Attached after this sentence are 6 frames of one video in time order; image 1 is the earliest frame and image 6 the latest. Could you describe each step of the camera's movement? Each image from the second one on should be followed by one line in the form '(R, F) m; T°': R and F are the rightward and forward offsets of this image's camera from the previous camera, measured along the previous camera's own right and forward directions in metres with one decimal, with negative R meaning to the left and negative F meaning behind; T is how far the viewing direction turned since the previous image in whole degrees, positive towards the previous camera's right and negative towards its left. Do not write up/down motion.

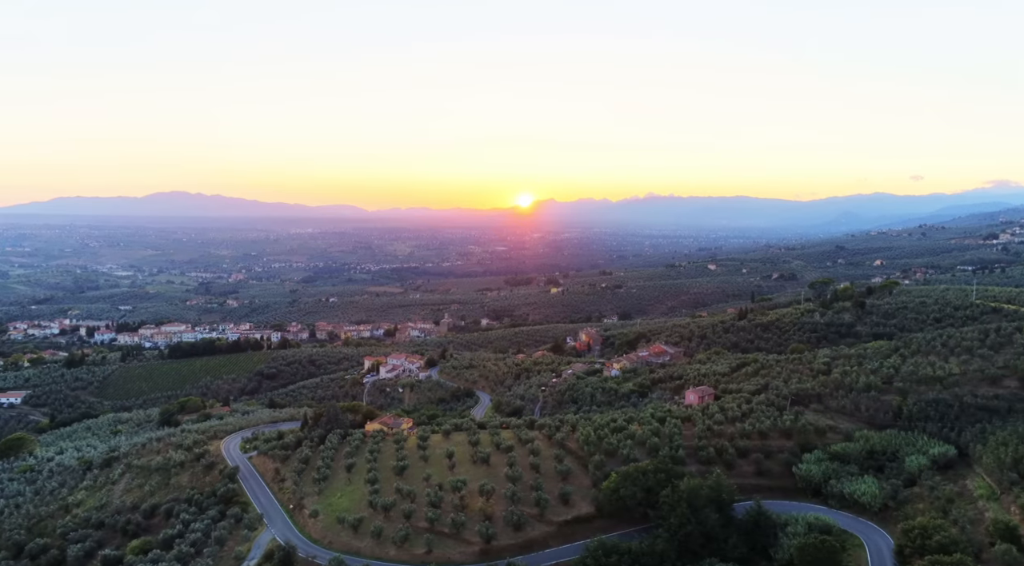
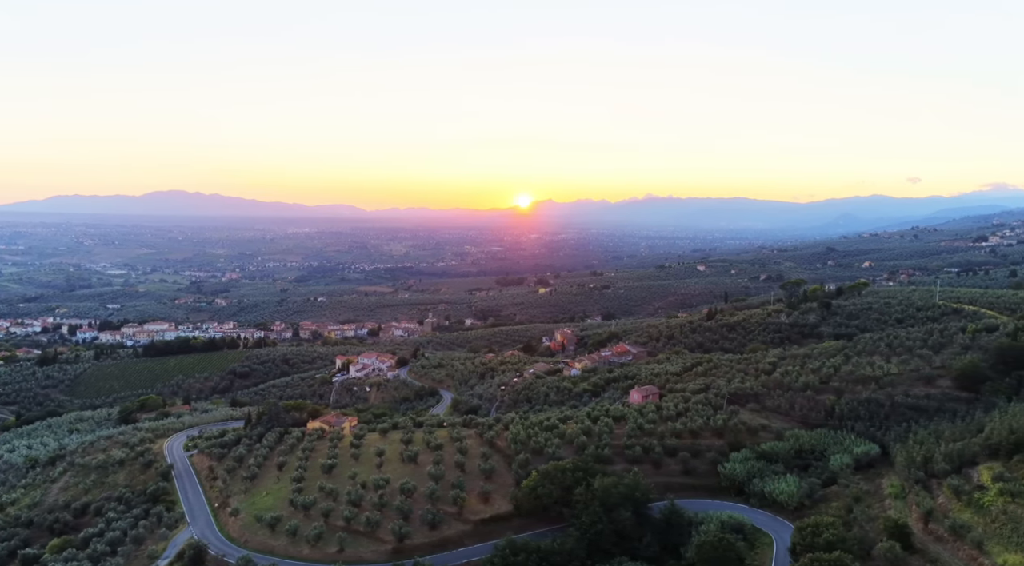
(+2.4, +0.2) m; +1°
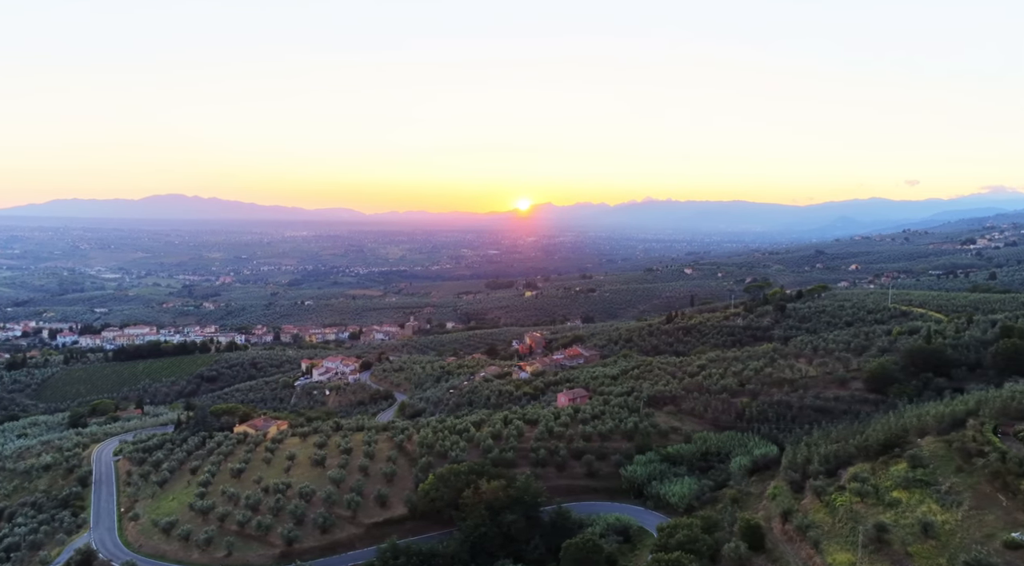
(+3.2, -0.2) m; +1°
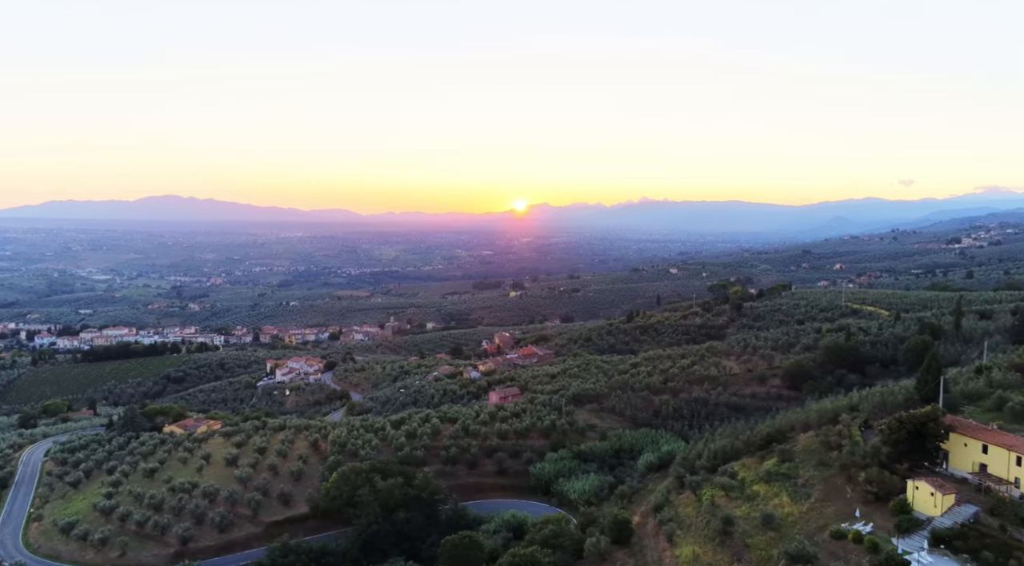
(+3.0, -0.1) m; +1°
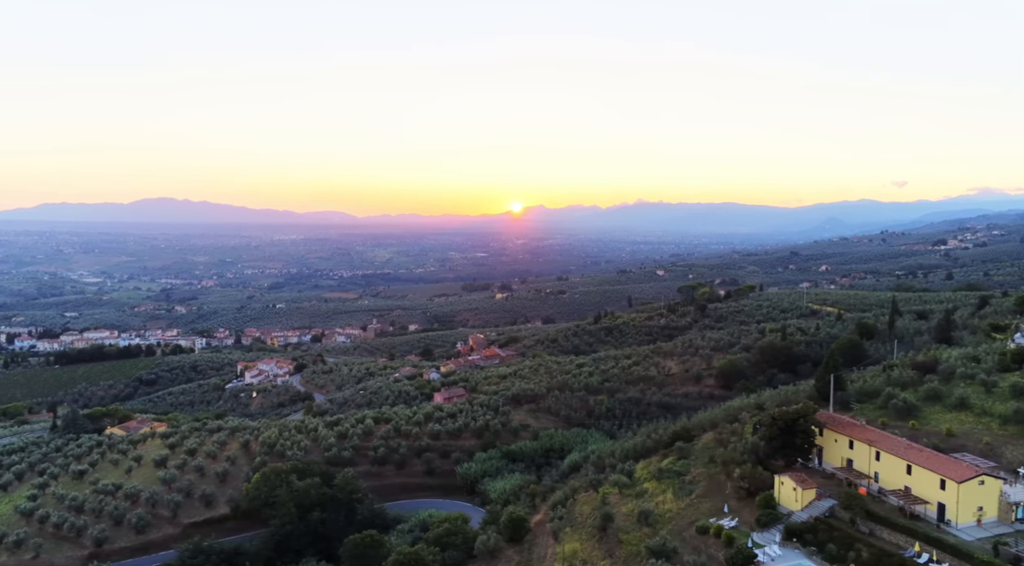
(+2.3, -0.2) m; +1°
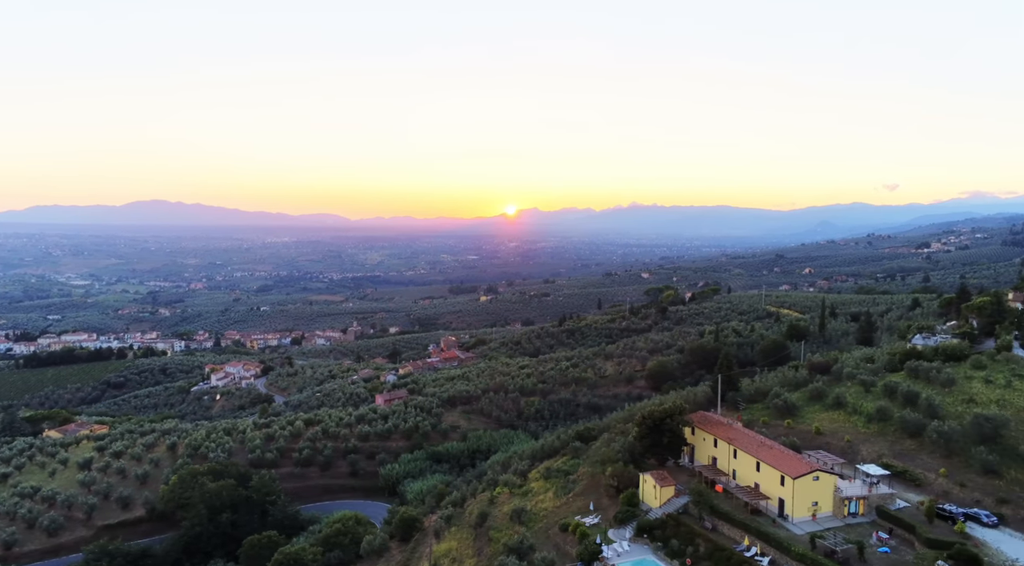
(+2.4, -0.2) m; +1°
